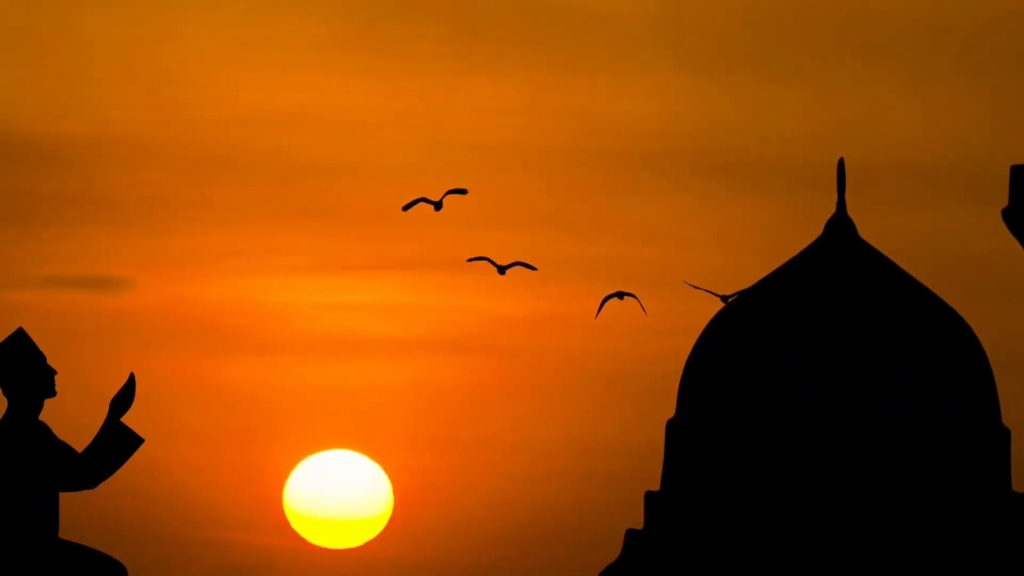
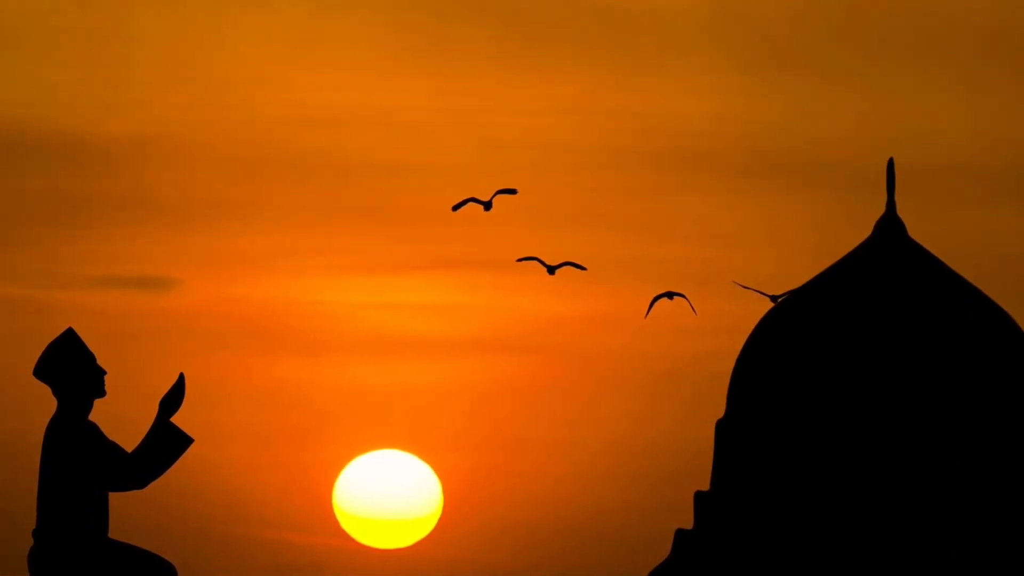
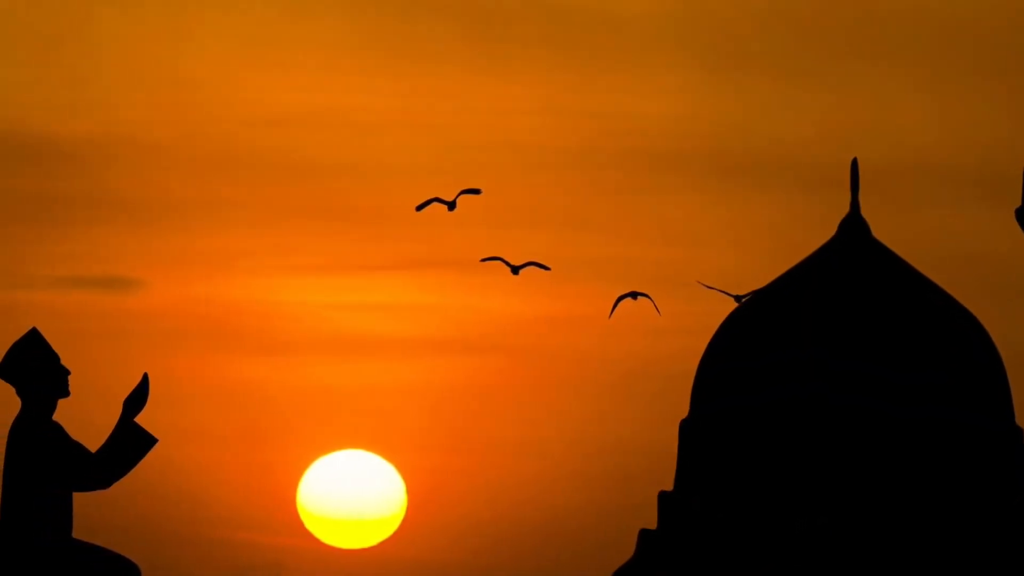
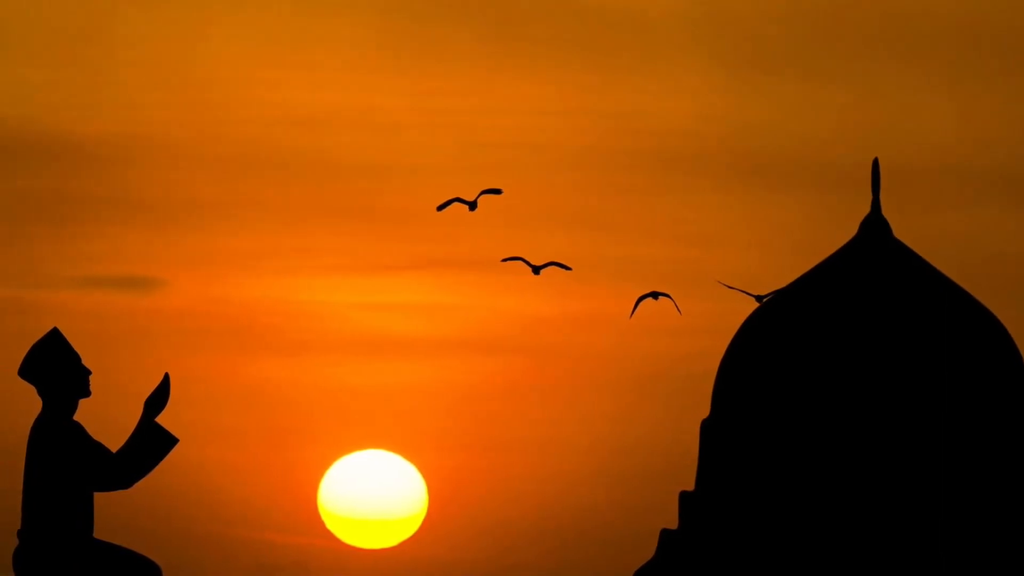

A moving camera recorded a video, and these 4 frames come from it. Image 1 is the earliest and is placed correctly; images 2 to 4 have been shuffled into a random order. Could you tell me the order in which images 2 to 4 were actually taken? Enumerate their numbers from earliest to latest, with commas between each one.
3, 4, 2
